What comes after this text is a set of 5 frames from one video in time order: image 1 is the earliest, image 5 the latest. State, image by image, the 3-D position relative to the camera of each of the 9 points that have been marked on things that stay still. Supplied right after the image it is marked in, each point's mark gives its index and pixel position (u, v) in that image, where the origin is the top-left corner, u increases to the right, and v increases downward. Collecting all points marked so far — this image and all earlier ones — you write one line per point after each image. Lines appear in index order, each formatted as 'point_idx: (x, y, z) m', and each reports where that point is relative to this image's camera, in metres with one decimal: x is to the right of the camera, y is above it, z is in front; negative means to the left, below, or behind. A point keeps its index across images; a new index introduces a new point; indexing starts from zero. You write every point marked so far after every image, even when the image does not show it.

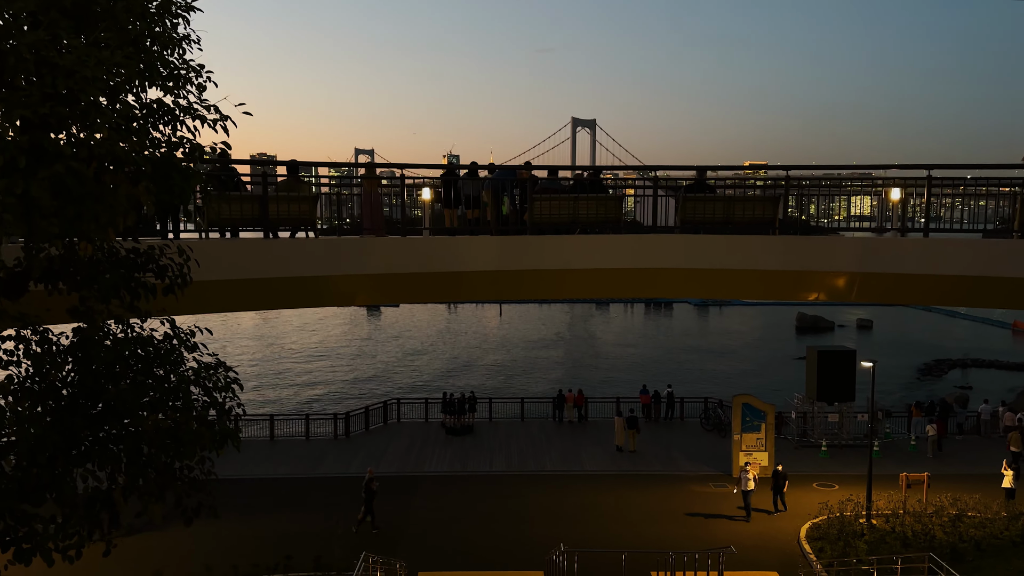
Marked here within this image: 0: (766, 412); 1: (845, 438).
0: (+4.8, -2.3, +15.7) m
1: (+7.2, -3.2, +18.1) m
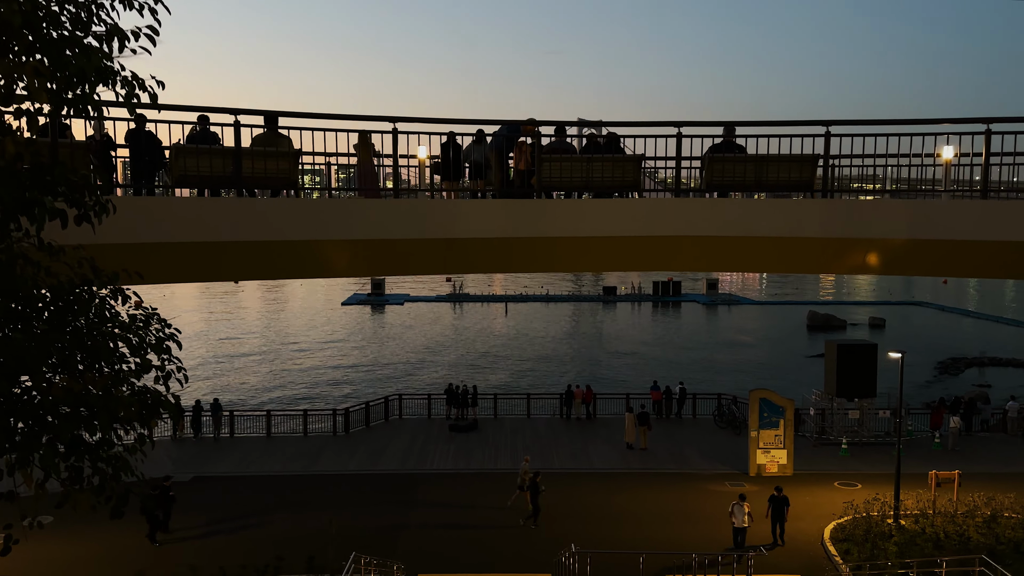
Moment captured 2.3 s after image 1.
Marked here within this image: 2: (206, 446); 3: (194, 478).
0: (+4.9, -2.1, +15.0) m
1: (+7.3, -3.1, +17.4) m
2: (-6.3, -3.3, +17.3) m
3: (-5.7, -3.4, +15.1) m
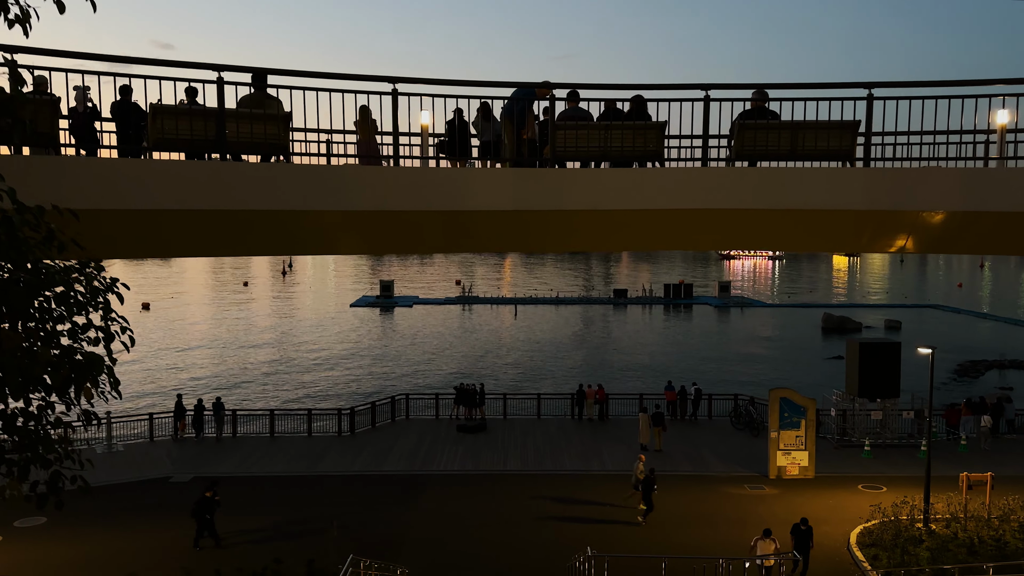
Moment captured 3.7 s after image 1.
0: (+5.1, -2.1, +14.4) m
1: (+7.5, -3.0, +16.8) m
2: (-6.1, -3.2, +16.8) m
3: (-5.5, -3.4, +14.6) m
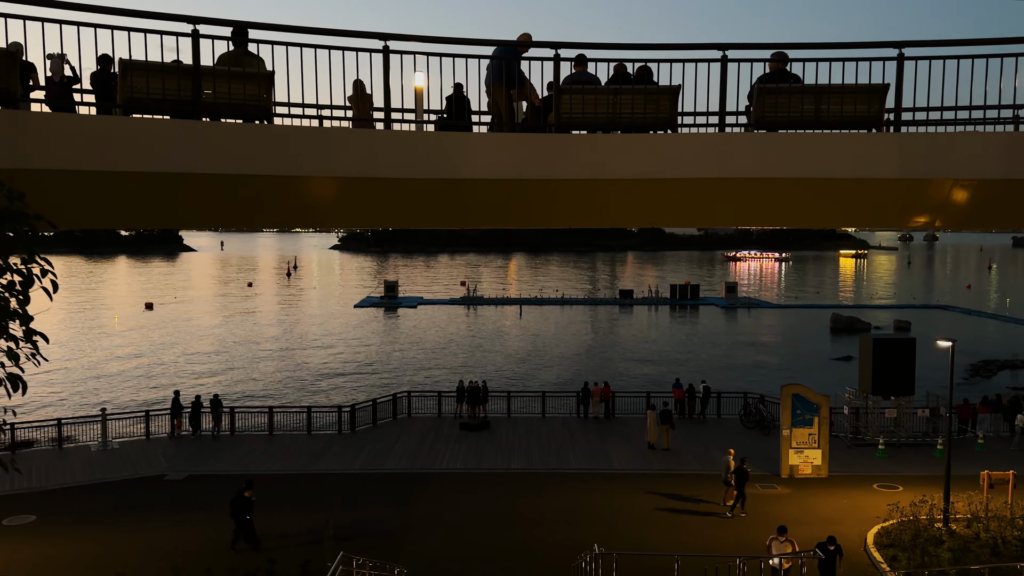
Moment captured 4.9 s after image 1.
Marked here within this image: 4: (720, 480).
0: (+5.1, -1.9, +13.9) m
1: (+7.6, -2.9, +16.3) m
2: (-6.0, -3.1, +16.4) m
3: (-5.5, -3.2, +14.2) m
4: (+3.5, -3.2, +13.9) m
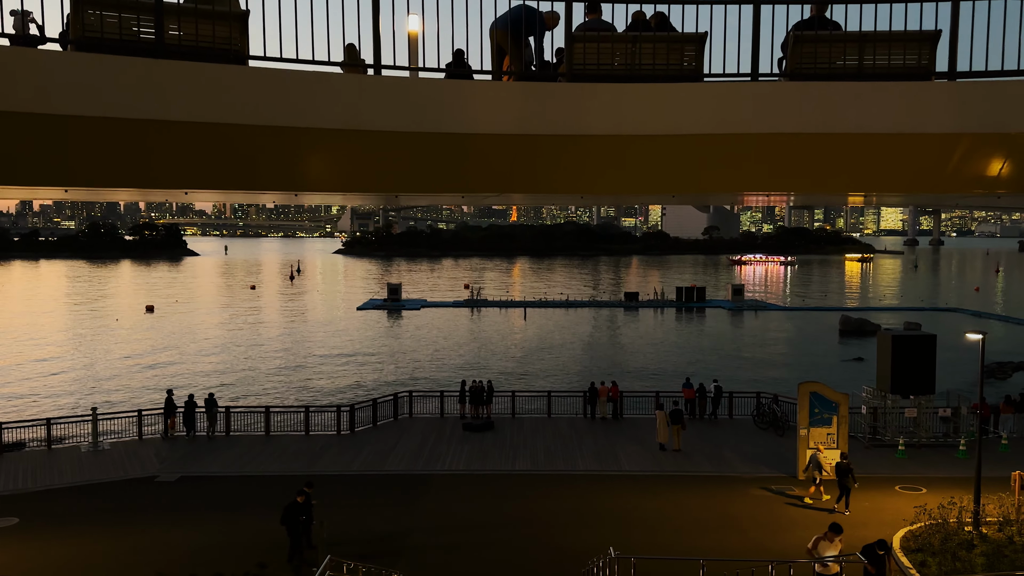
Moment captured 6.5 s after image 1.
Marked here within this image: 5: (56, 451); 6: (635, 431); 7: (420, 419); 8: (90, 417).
0: (+5.2, -1.8, +13.3) m
1: (+7.7, -2.8, +15.7) m
2: (-5.9, -3.0, +15.9) m
3: (-5.4, -3.1, +13.7) m
4: (+3.5, -3.1, +13.3) m
5: (-8.5, -3.0, +15.5) m
6: (+2.5, -2.9, +16.9) m
7: (-2.0, -2.8, +18.0) m
8: (-8.1, -2.5, +16.2) m
